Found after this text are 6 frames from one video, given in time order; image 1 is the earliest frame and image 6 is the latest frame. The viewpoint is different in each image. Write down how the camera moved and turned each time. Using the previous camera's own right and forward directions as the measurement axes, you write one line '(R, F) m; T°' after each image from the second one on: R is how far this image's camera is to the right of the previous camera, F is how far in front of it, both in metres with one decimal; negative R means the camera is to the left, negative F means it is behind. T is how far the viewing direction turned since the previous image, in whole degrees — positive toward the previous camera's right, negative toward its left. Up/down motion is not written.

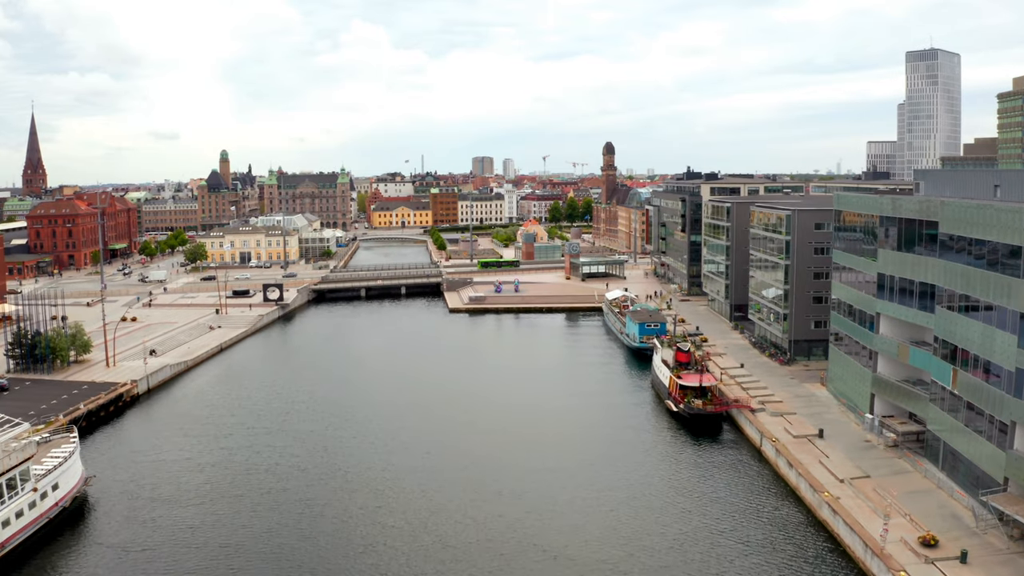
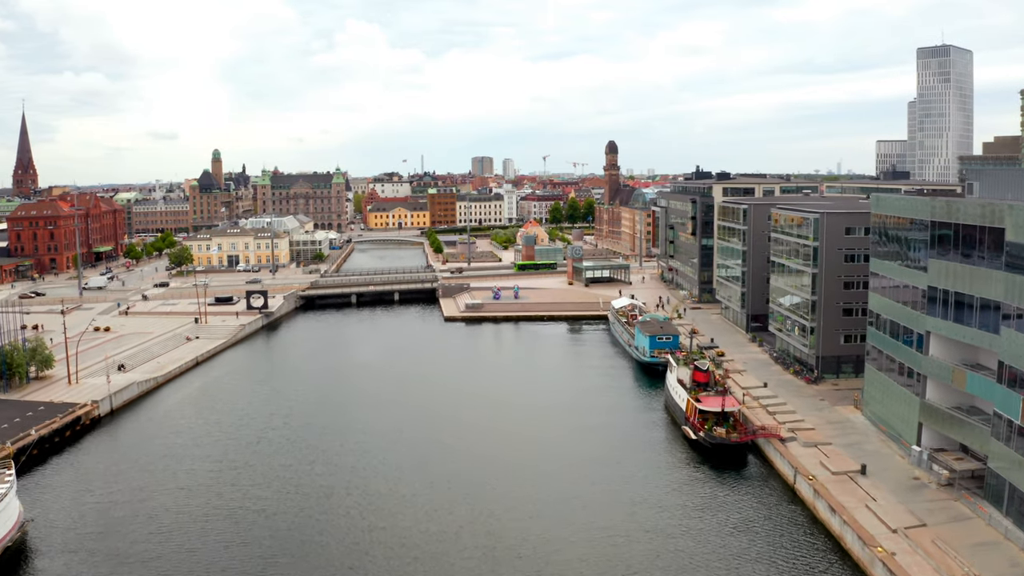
(+0.1, +5.3) m; 0°
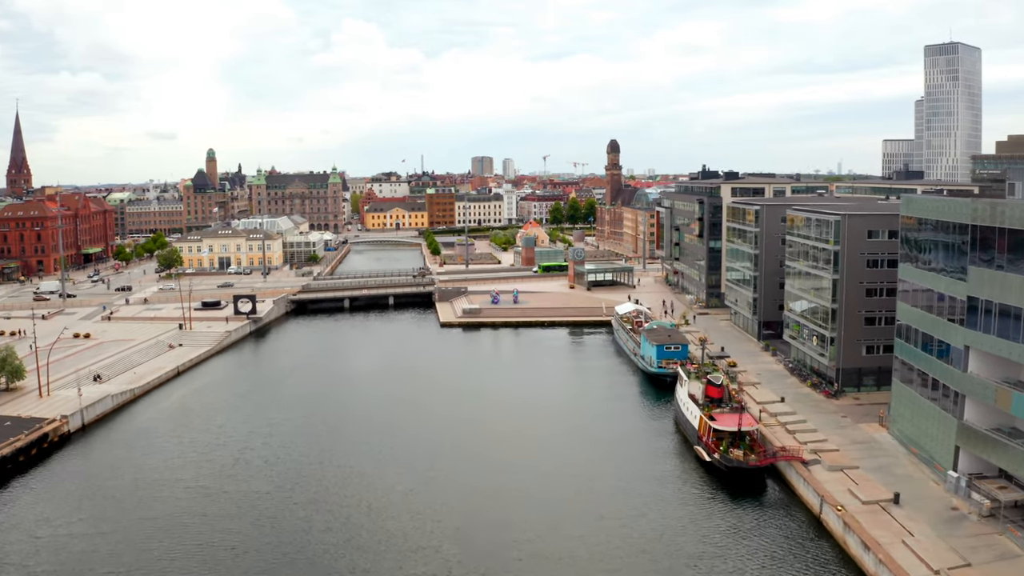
(+0.1, +3.4) m; 0°
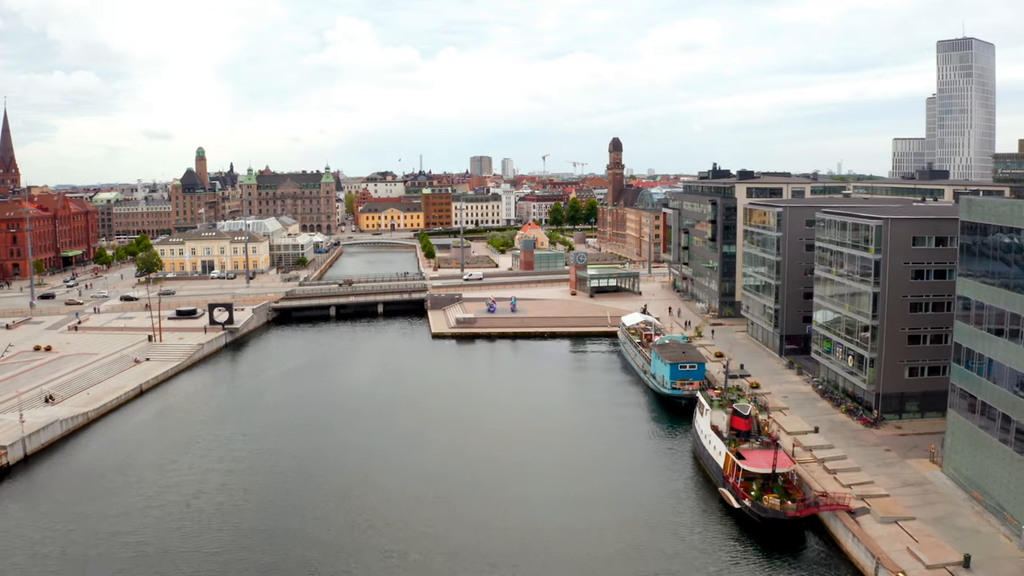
(+0.2, +5.8) m; 0°
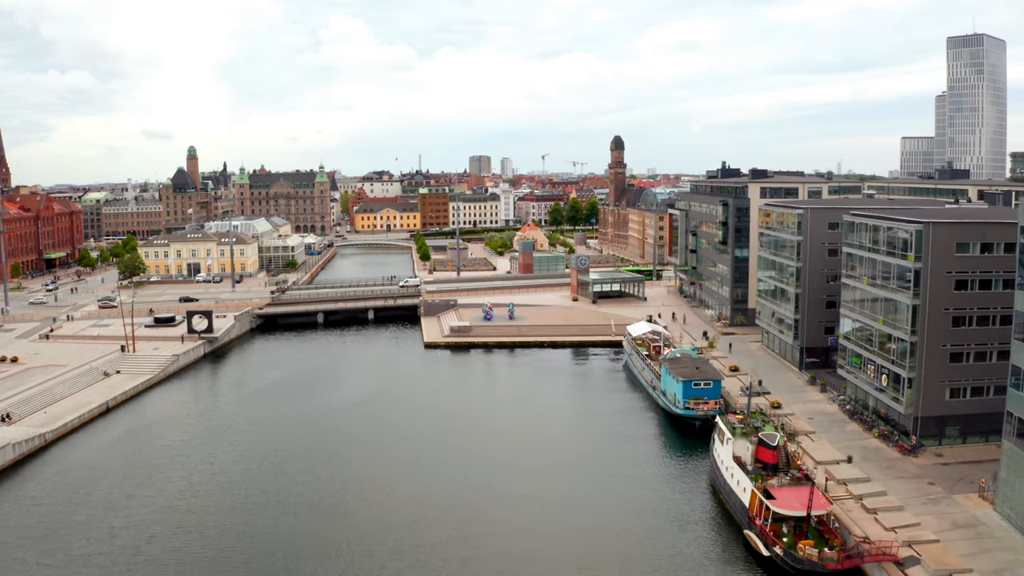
(+0.1, +4.4) m; 0°
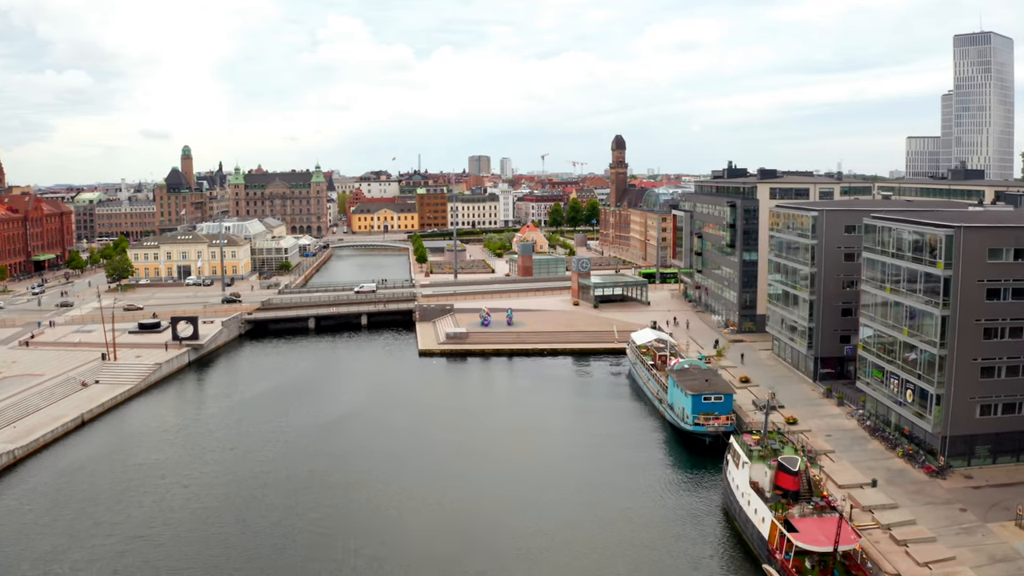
(+0.1, +2.8) m; 0°
